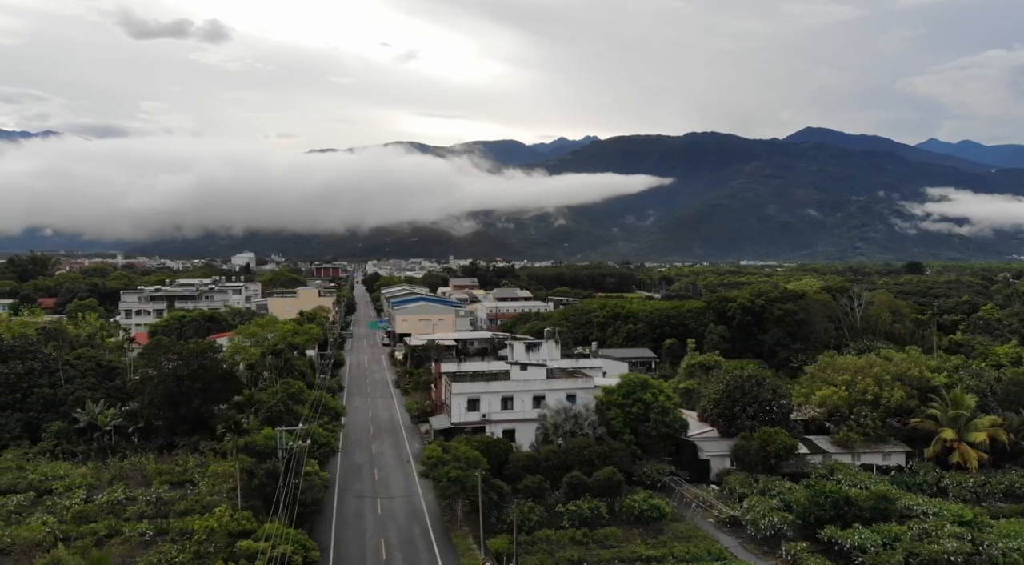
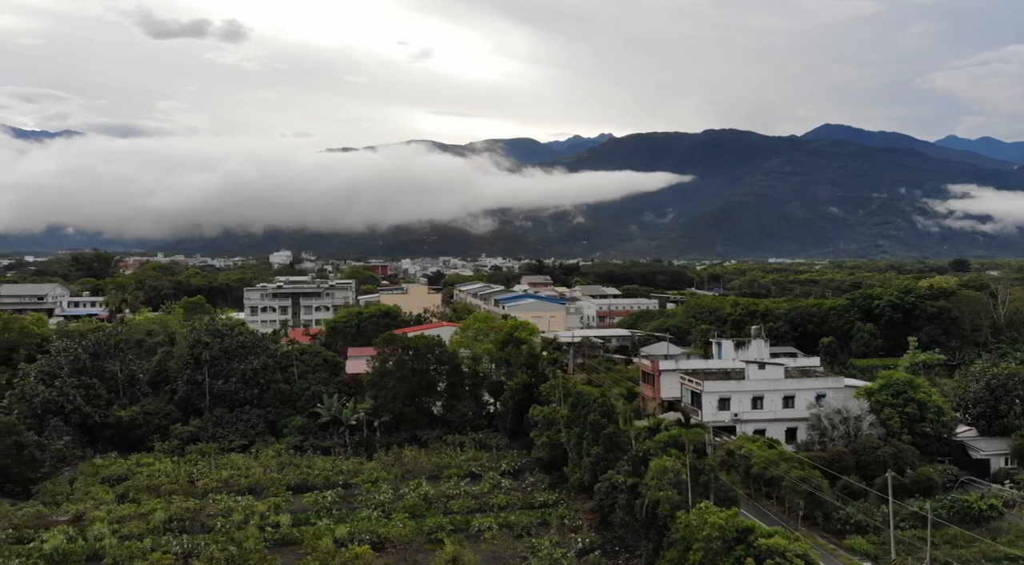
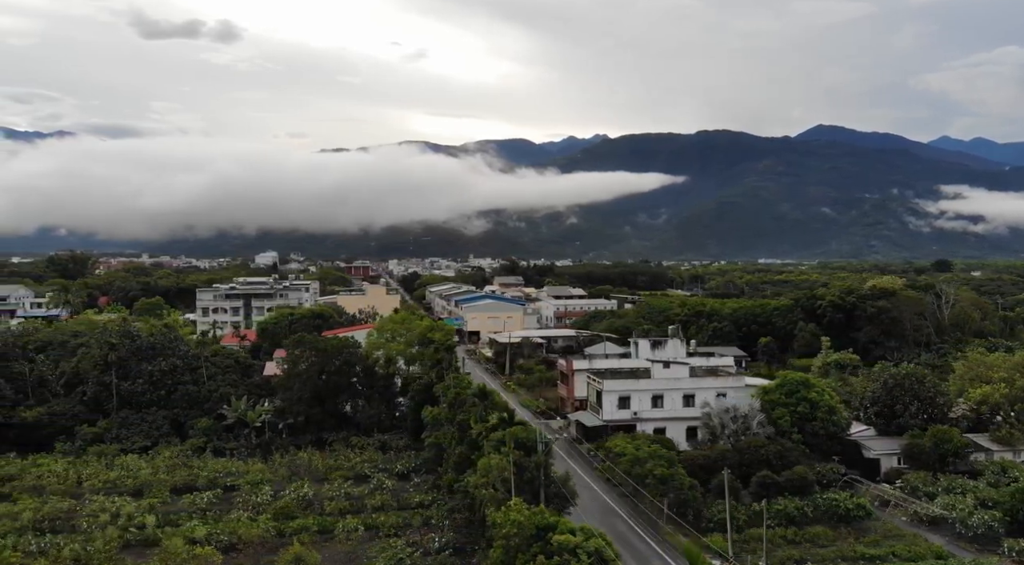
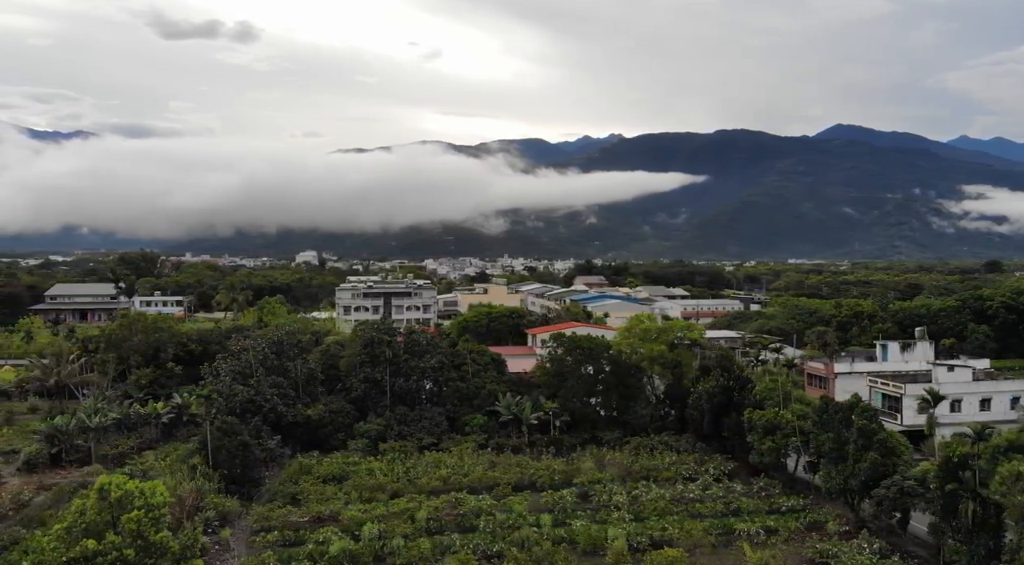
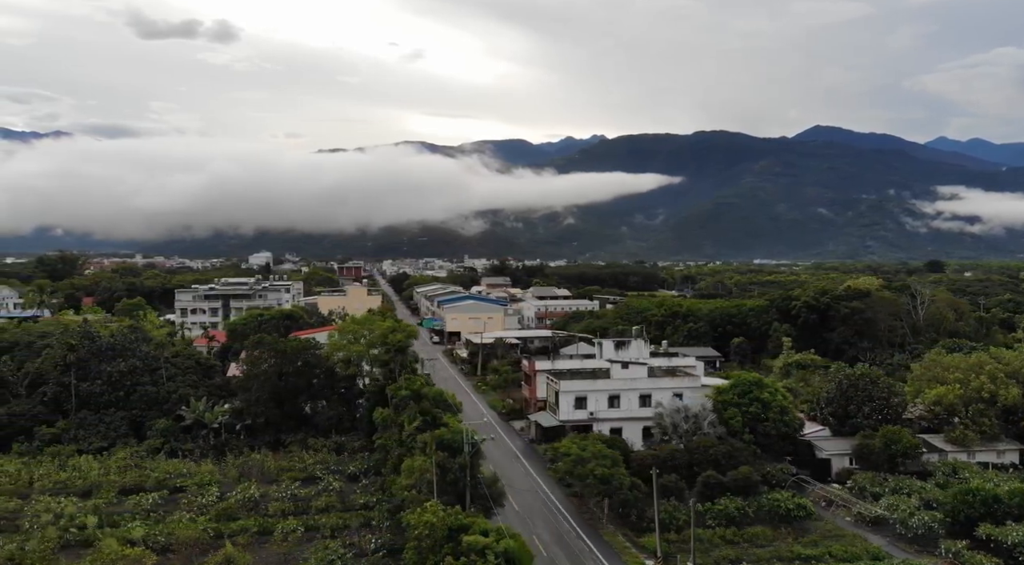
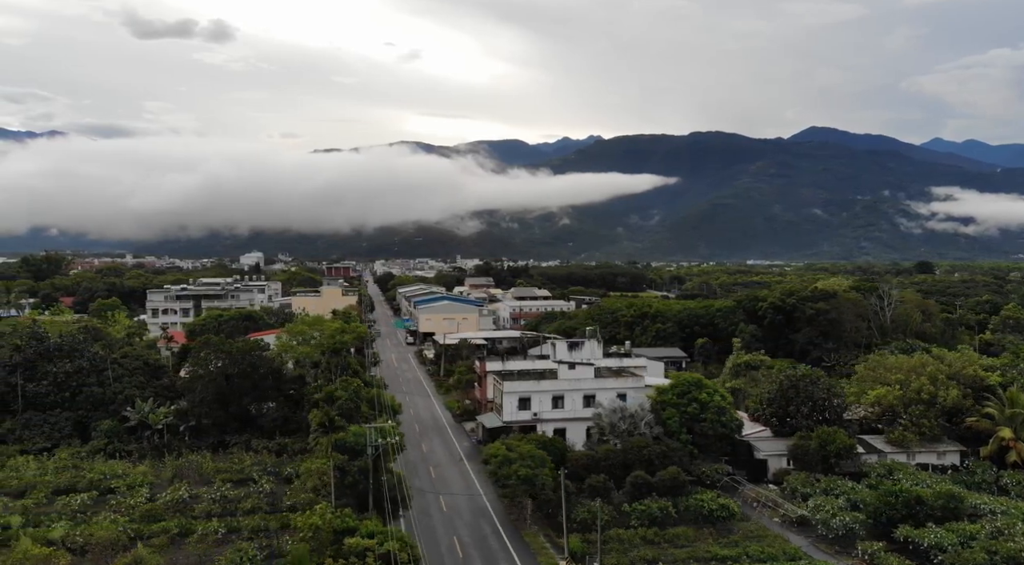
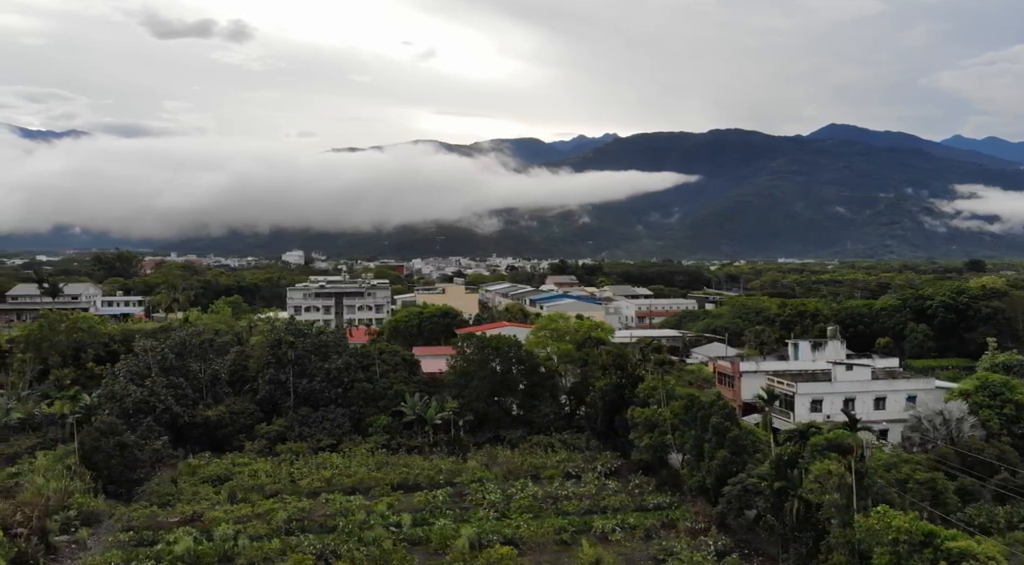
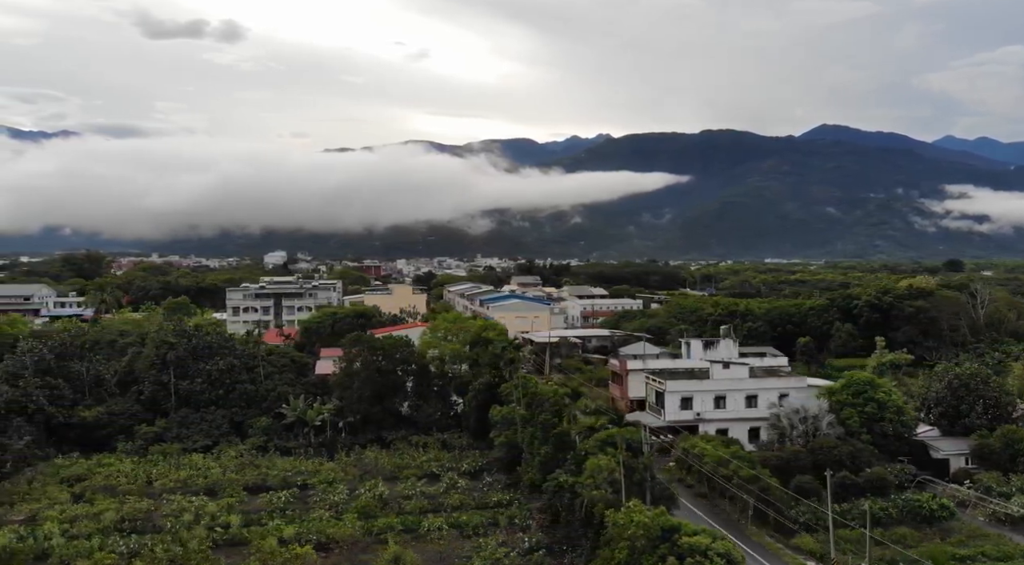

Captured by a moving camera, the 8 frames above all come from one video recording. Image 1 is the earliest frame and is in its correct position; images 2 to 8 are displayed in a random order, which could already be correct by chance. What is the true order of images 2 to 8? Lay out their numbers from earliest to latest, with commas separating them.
6, 5, 3, 8, 2, 7, 4
